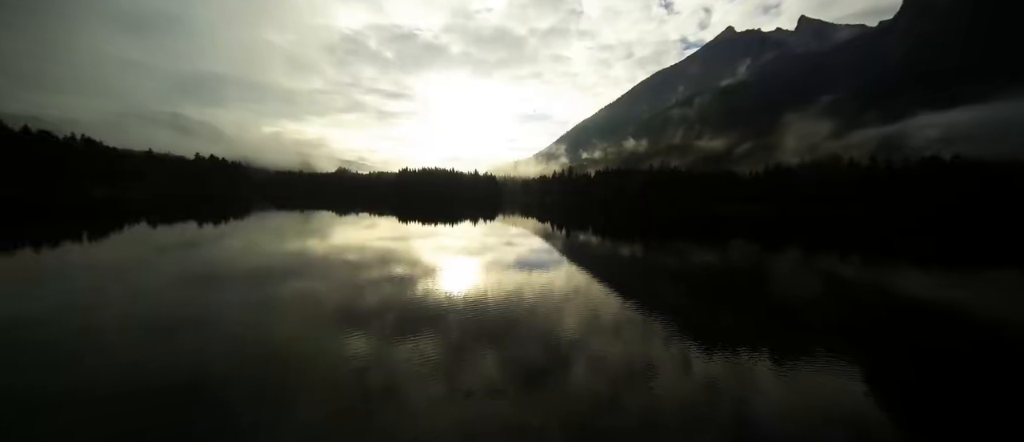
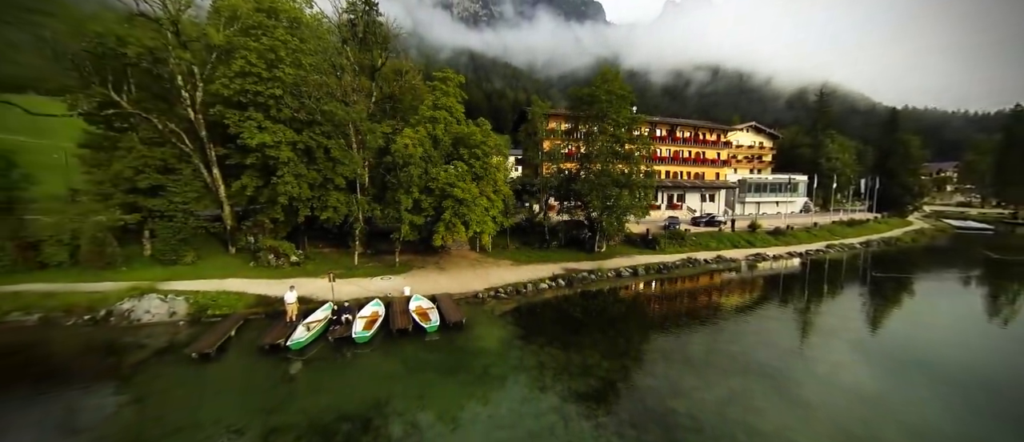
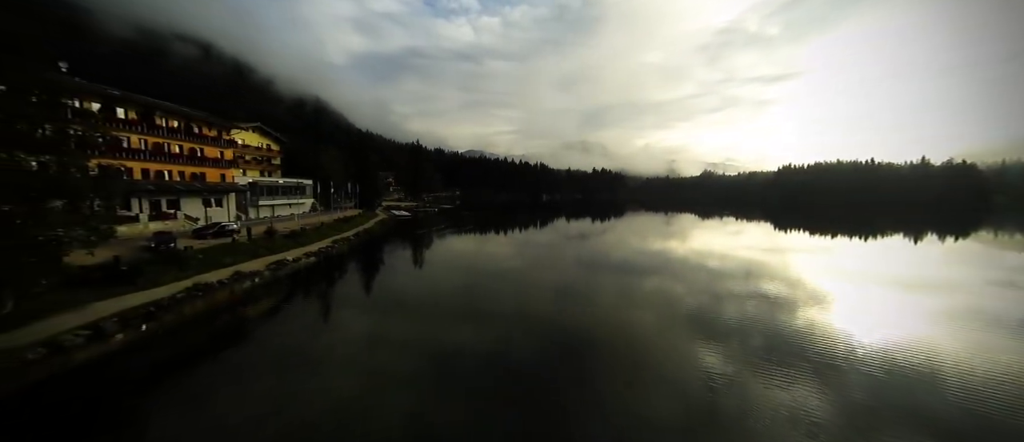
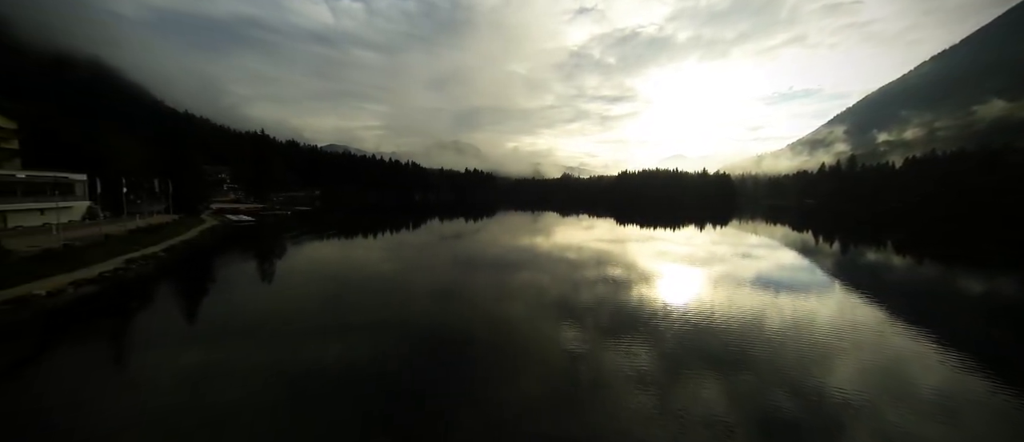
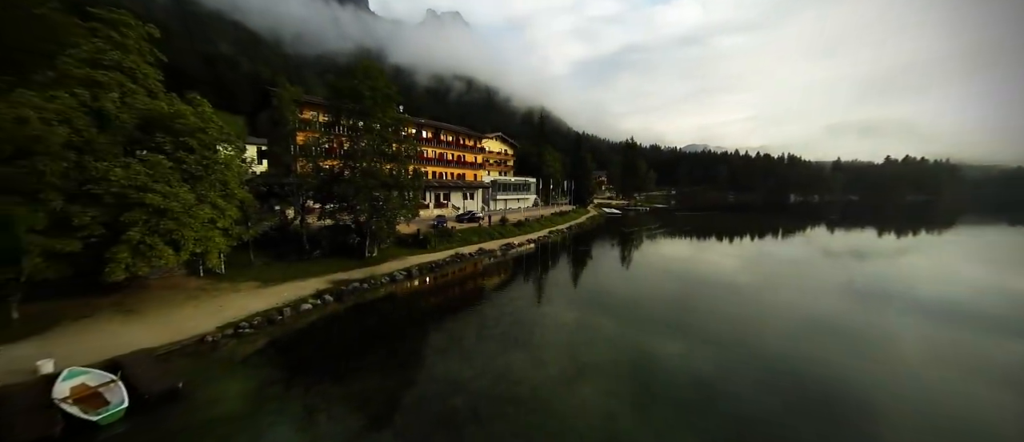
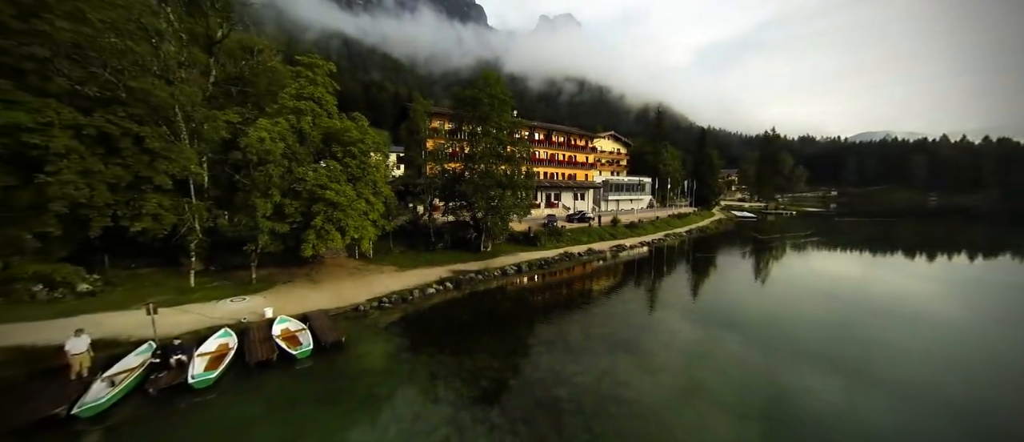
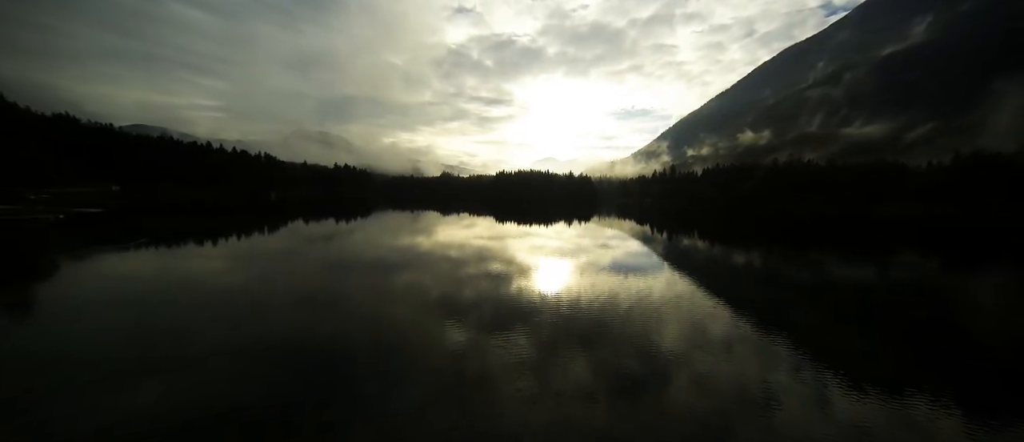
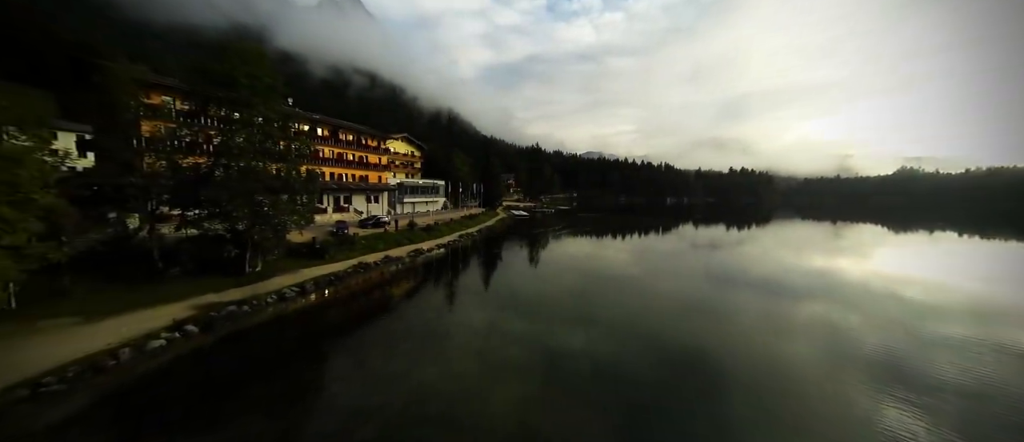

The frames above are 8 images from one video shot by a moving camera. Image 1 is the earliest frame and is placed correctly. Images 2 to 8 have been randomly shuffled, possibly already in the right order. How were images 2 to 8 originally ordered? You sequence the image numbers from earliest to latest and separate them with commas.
7, 4, 3, 8, 5, 6, 2
